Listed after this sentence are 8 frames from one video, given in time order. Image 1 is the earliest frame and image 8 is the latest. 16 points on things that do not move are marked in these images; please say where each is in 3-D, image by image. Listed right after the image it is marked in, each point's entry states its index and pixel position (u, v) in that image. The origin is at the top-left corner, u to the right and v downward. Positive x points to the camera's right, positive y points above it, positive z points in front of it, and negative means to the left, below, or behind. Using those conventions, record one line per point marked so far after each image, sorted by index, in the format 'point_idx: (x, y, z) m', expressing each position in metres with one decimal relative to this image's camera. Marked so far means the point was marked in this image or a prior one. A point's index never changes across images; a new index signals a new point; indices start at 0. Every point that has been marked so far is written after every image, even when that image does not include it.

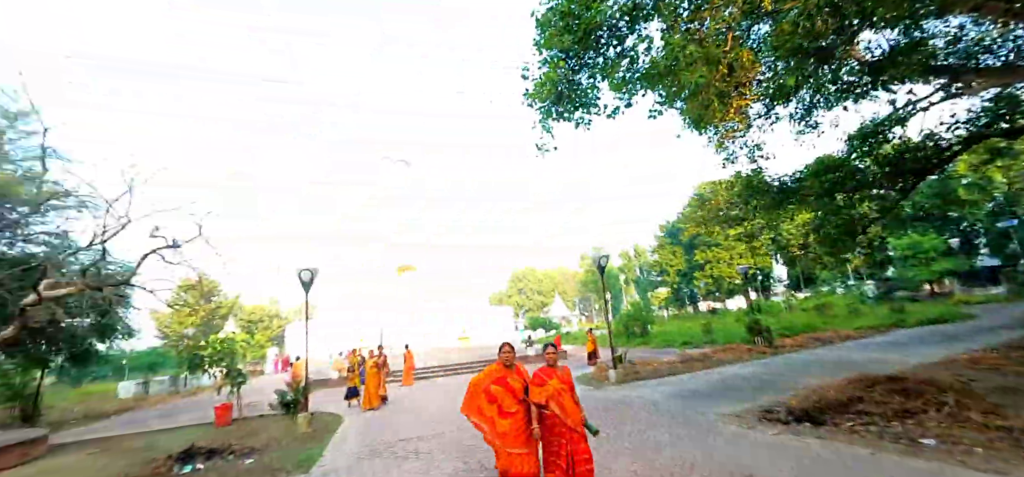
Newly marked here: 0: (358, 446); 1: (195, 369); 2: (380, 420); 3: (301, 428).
0: (-2.0, -2.7, +5.9) m
1: (-7.6, -3.1, +10.9) m
2: (-2.0, -2.8, +6.9) m
3: (-3.3, -2.9, +7.0) m
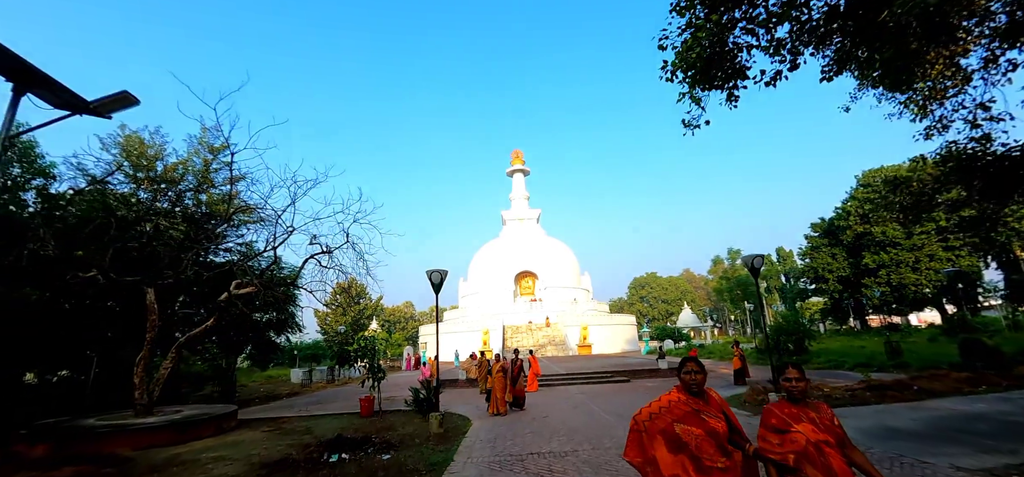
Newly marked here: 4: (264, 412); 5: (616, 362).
0: (-0.3, -2.7, +5.6) m
1: (-4.4, -3.3, +11.9) m
2: (0.0, -2.8, +6.7) m
3: (-1.2, -3.0, +7.0) m
4: (-5.8, -4.1, +10.6) m
5: (+4.5, -5.4, +19.7) m
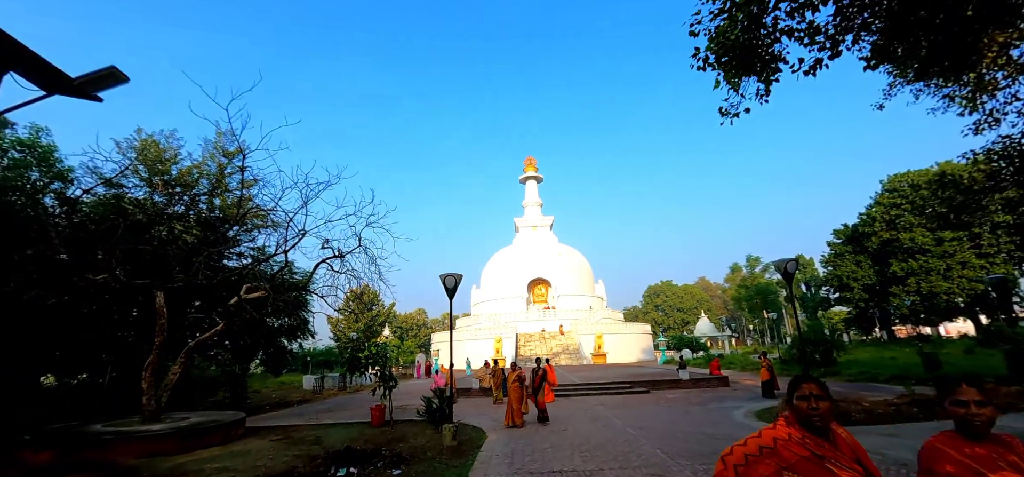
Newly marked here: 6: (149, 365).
0: (0.0, -2.7, +5.2) m
1: (-4.0, -3.4, +11.6) m
2: (+0.2, -2.9, +6.2) m
3: (-1.0, -3.0, +6.7) m
4: (-5.5, -4.2, +10.3) m
5: (+5.1, -5.6, +19.1) m
6: (-6.8, -2.4, +8.4) m
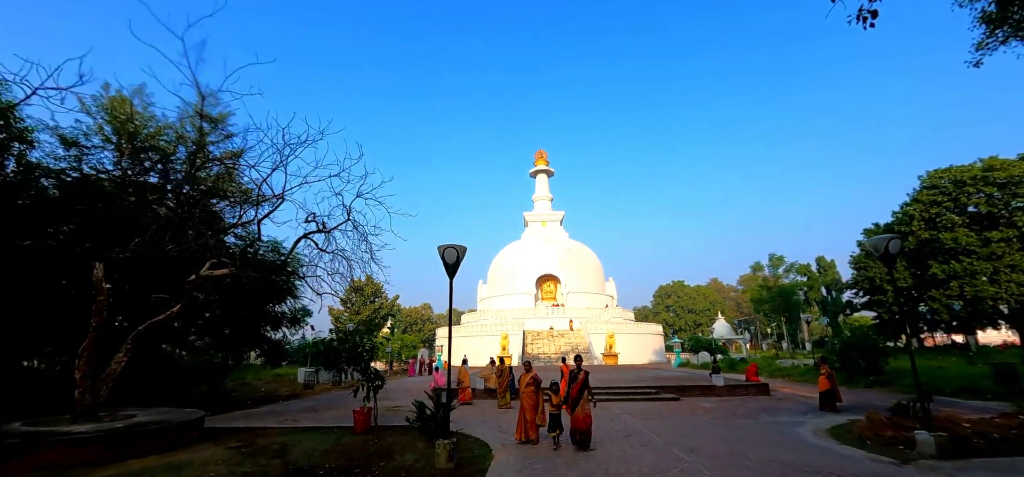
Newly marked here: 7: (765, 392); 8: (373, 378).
0: (+0.1, -2.2, +3.6) m
1: (-3.8, -2.8, +10.1) m
2: (+0.4, -2.4, +4.6) m
3: (-0.8, -2.5, +5.1) m
4: (-5.3, -3.6, +8.8) m
5: (+5.4, -5.2, +17.4) m
6: (-6.5, -1.7, +6.9) m
7: (+6.7, -4.1, +12.0) m
8: (-2.6, -2.7, +8.7) m
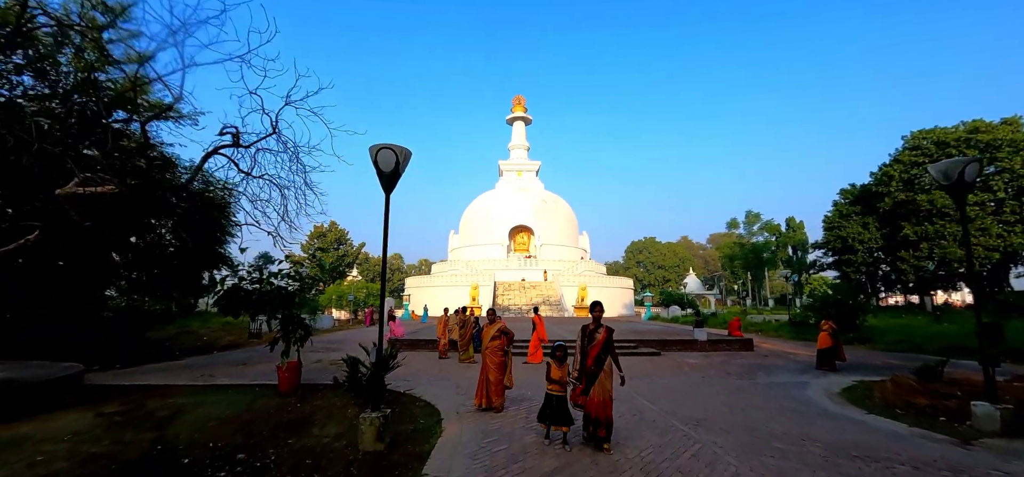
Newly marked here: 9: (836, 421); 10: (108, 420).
0: (-0.2, -1.6, +2.3) m
1: (-4.5, -1.3, +8.5) m
2: (0.0, -1.6, +3.3) m
3: (-1.2, -1.6, +3.7) m
4: (-5.9, -2.2, +7.2) m
5: (+4.2, -3.2, +16.6) m
6: (-7.0, -0.5, +5.1) m
7: (+5.9, -2.7, +11.2) m
8: (-3.2, -1.4, +7.2) m
9: (+3.4, -1.9, +4.7) m
10: (-4.4, -2.0, +5.0) m
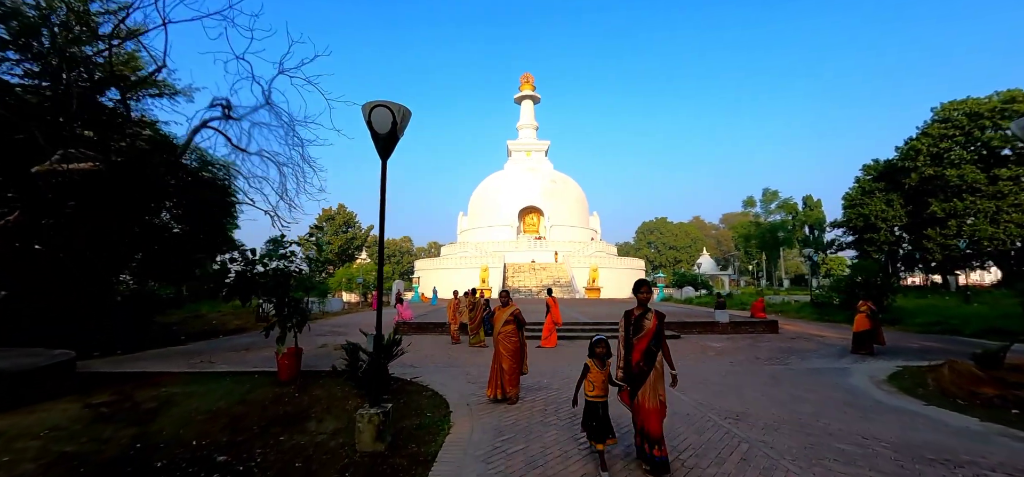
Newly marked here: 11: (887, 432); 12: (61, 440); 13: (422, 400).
0: (-0.1, -1.4, +1.8) m
1: (-4.2, -1.0, +8.1) m
2: (+0.2, -1.4, +2.8) m
3: (-1.1, -1.4, +3.2) m
4: (-5.7, -1.9, +6.9) m
5: (+4.6, -2.5, +16.1) m
6: (-6.8, -0.3, +4.7) m
7: (+6.2, -2.2, +10.7) m
8: (-3.0, -1.1, +6.7) m
9: (+3.5, -1.6, +4.2) m
10: (-4.3, -1.8, +4.6) m
11: (+3.0, -1.6, +3.6) m
12: (-3.8, -1.7, +3.9) m
13: (-0.9, -1.6, +4.6) m
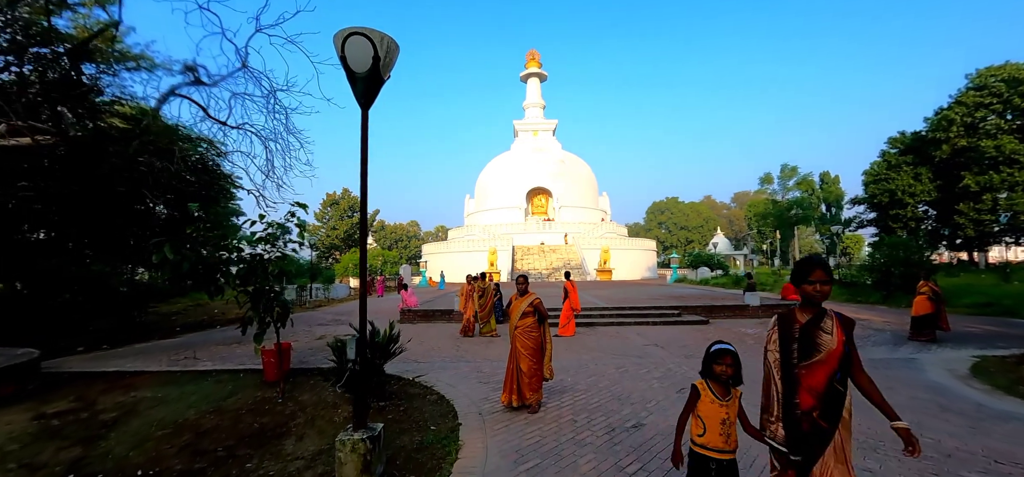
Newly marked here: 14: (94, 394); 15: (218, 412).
0: (0.0, -1.3, +1.1) m
1: (-4.0, -0.7, +7.4) m
2: (+0.3, -1.3, +2.1) m
3: (-0.9, -1.3, +2.5) m
4: (-5.5, -1.7, +6.2) m
5: (+5.0, -1.8, +15.3) m
6: (-6.7, -0.2, +4.0) m
7: (+6.4, -1.6, +9.8) m
8: (-2.8, -0.8, +6.0) m
9: (+3.7, -1.4, +3.3) m
10: (-4.1, -1.6, +3.9) m
11: (+3.1, -1.3, +2.8) m
12: (-3.7, -1.6, +3.2) m
13: (-0.7, -1.4, +3.8) m
14: (-4.5, -1.6, +4.9) m
15: (-2.6, -1.5, +4.0) m
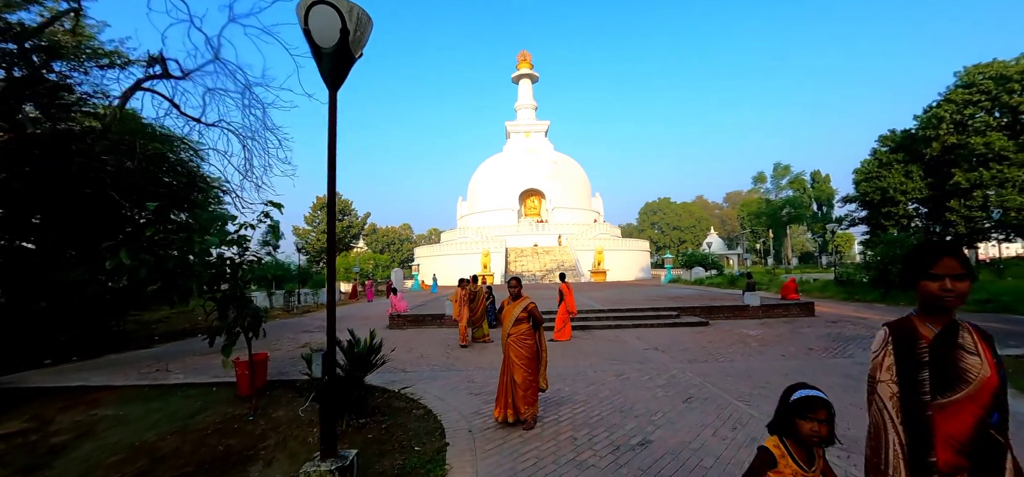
0: (0.0, -1.3, +0.7) m
1: (-4.1, -0.7, +7.0) m
2: (+0.3, -1.3, +1.8) m
3: (-0.9, -1.3, +2.2) m
4: (-5.6, -1.8, +5.8) m
5: (+4.7, -1.8, +15.0) m
6: (-6.8, -0.3, +3.6) m
7: (+6.3, -1.6, +9.6) m
8: (-2.9, -0.9, +5.7) m
9: (+3.6, -1.3, +3.1) m
10: (-4.1, -1.6, +3.6) m
11: (+3.1, -1.3, +2.6) m
12: (-3.7, -1.6, +2.8) m
13: (-0.8, -1.4, +3.5) m
14: (-4.5, -1.7, +4.5) m
15: (-2.7, -1.6, +3.7) m
